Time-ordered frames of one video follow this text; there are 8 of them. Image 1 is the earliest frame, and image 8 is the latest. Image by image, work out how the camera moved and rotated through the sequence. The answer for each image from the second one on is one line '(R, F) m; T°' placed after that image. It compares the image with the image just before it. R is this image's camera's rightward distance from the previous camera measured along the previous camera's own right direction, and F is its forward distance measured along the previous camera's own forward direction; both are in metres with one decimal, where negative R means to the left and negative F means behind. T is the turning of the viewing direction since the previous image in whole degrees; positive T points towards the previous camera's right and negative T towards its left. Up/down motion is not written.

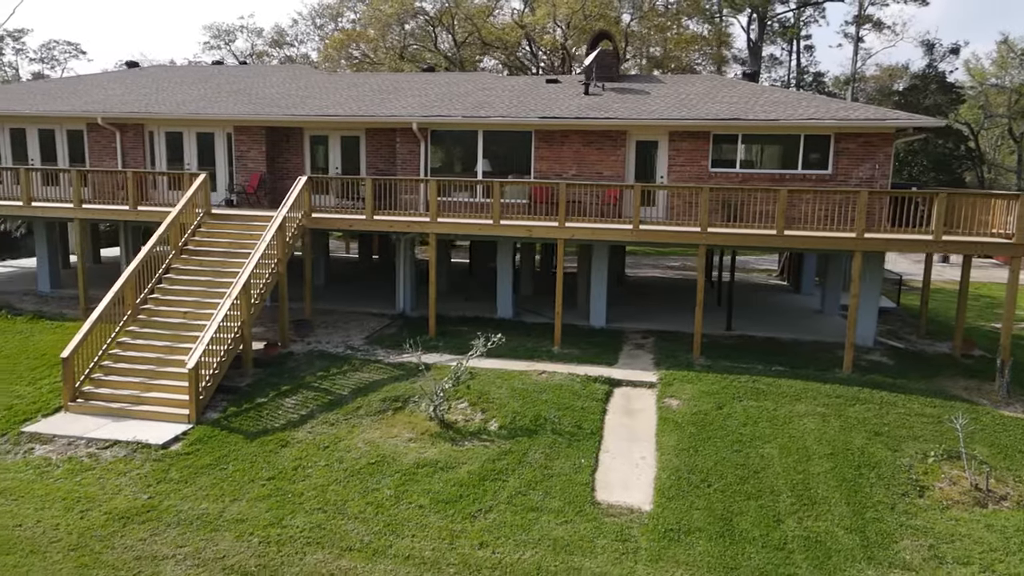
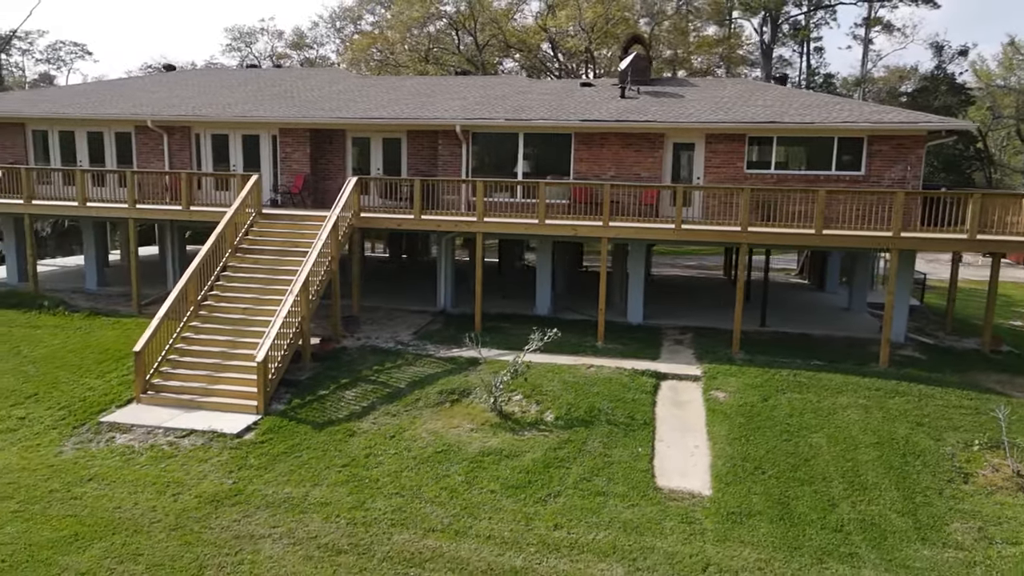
(-0.9, -0.5) m; 0°
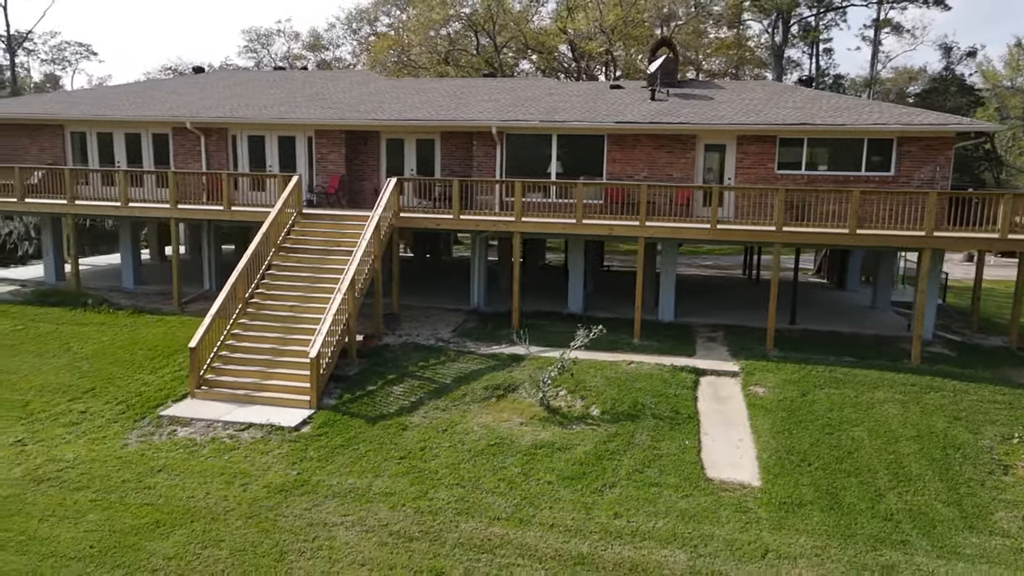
(-0.8, -0.3) m; 0°
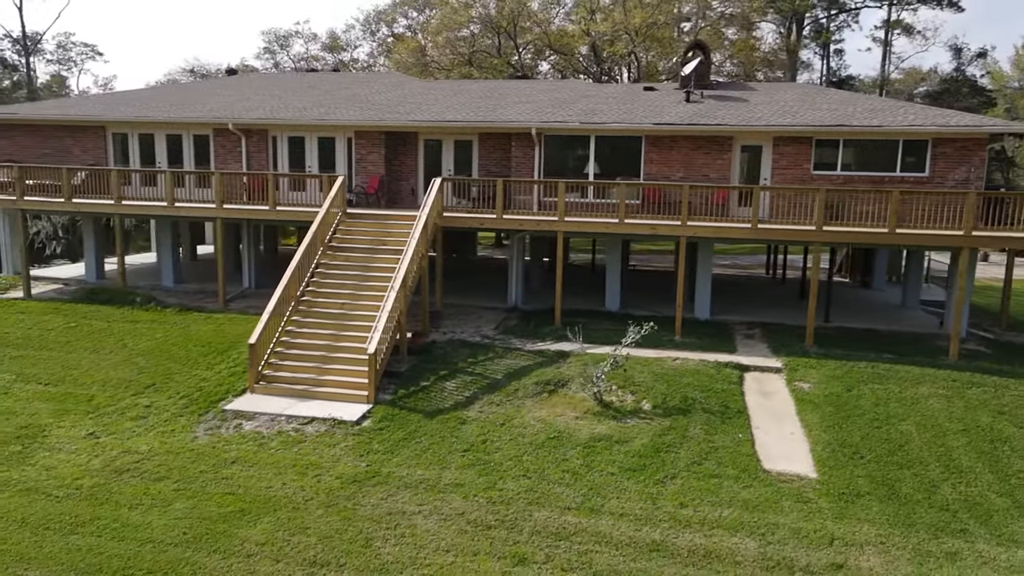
(-0.9, -0.3) m; 0°
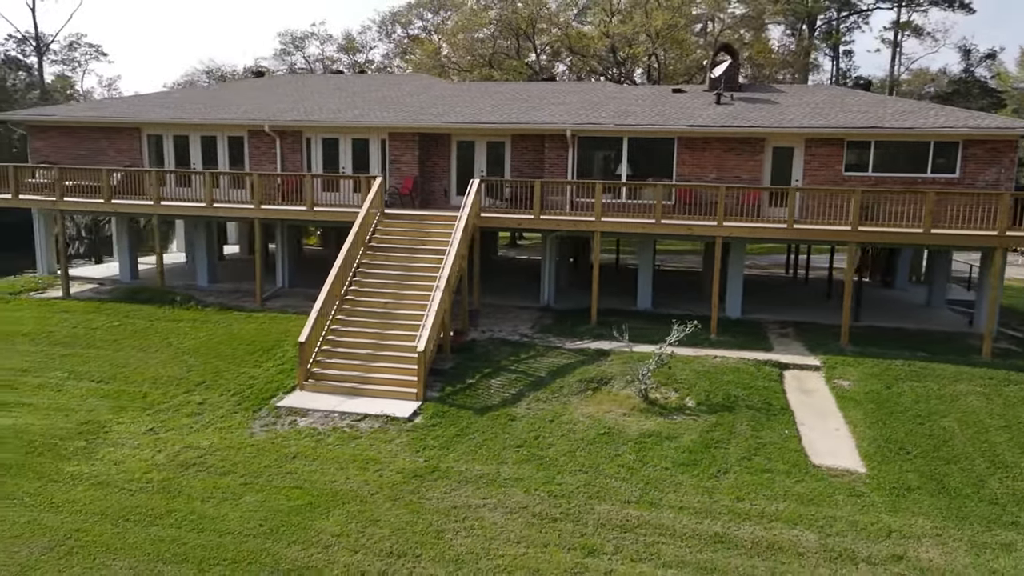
(-0.8, -0.2) m; 0°
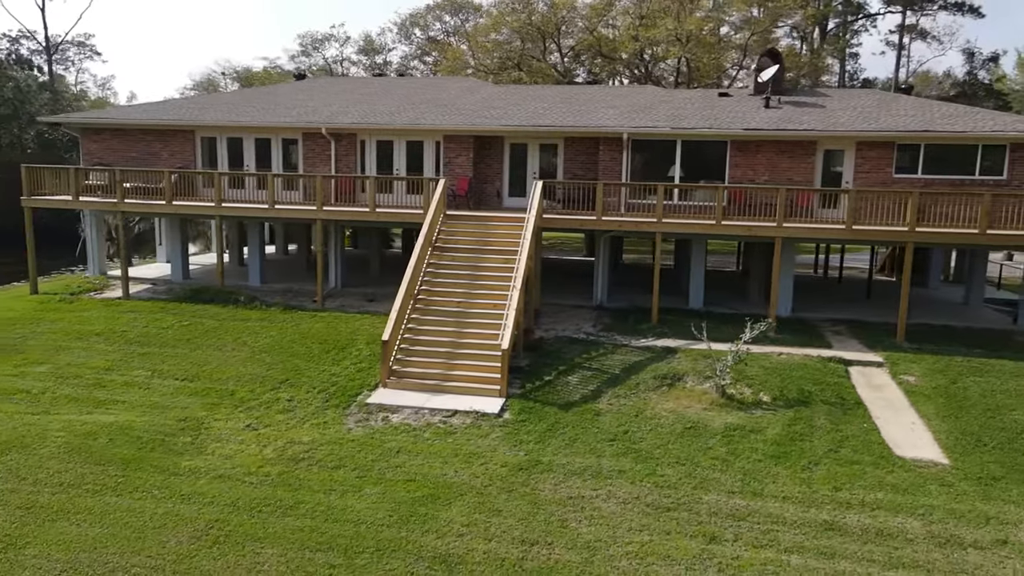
(-1.6, -0.4) m; +1°
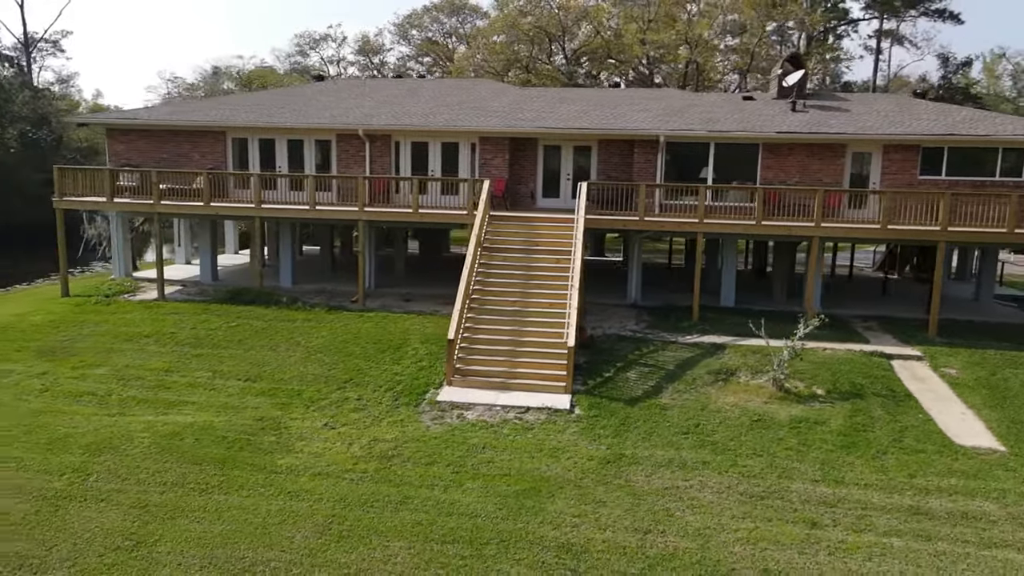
(-1.7, -0.3) m; +2°
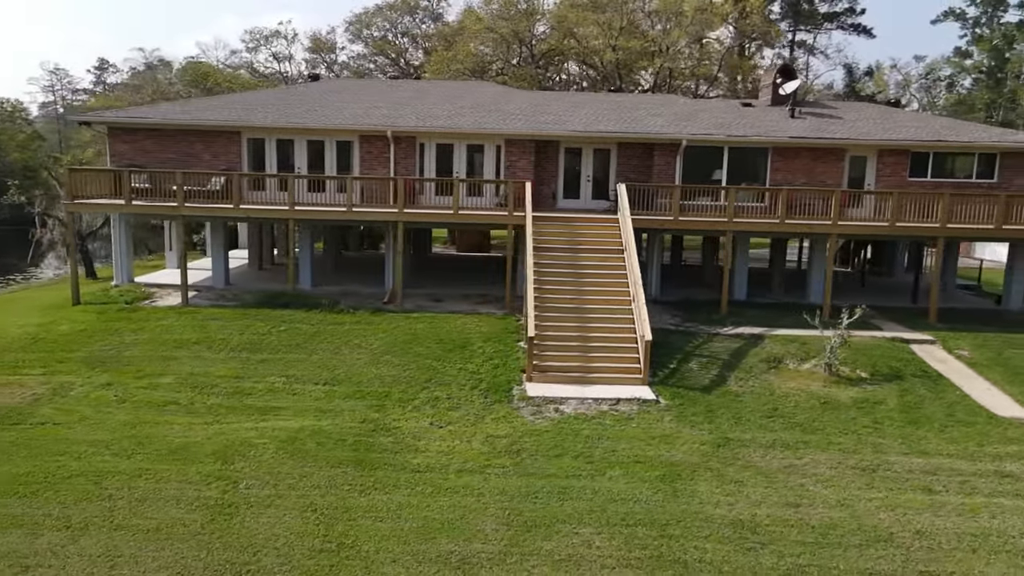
(-3.3, -0.2) m; +8°
